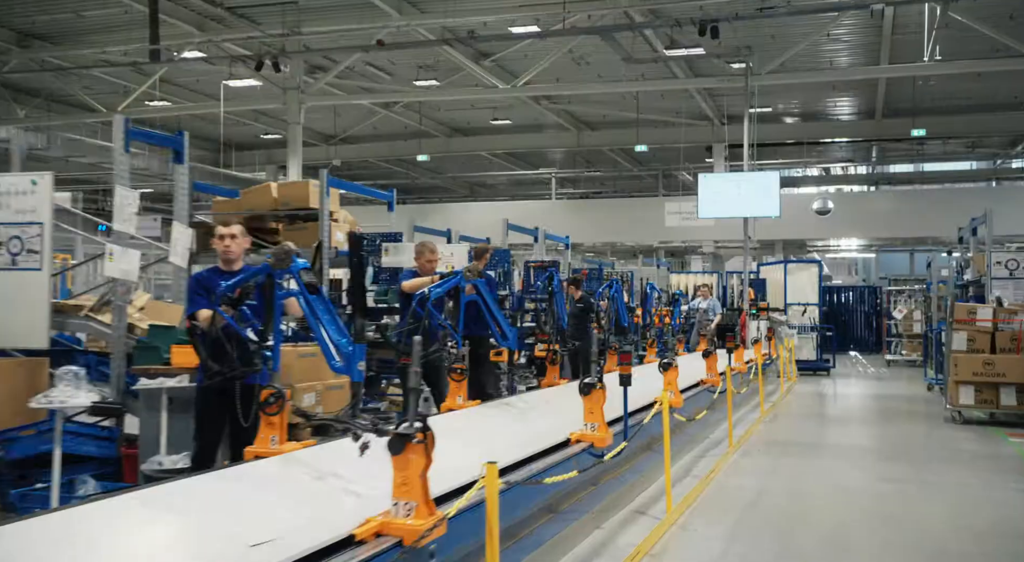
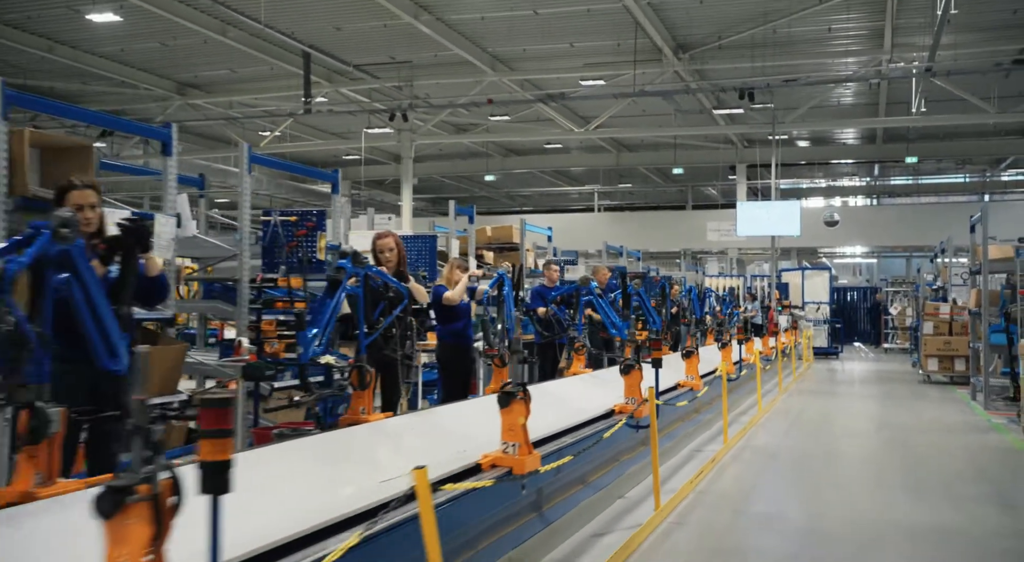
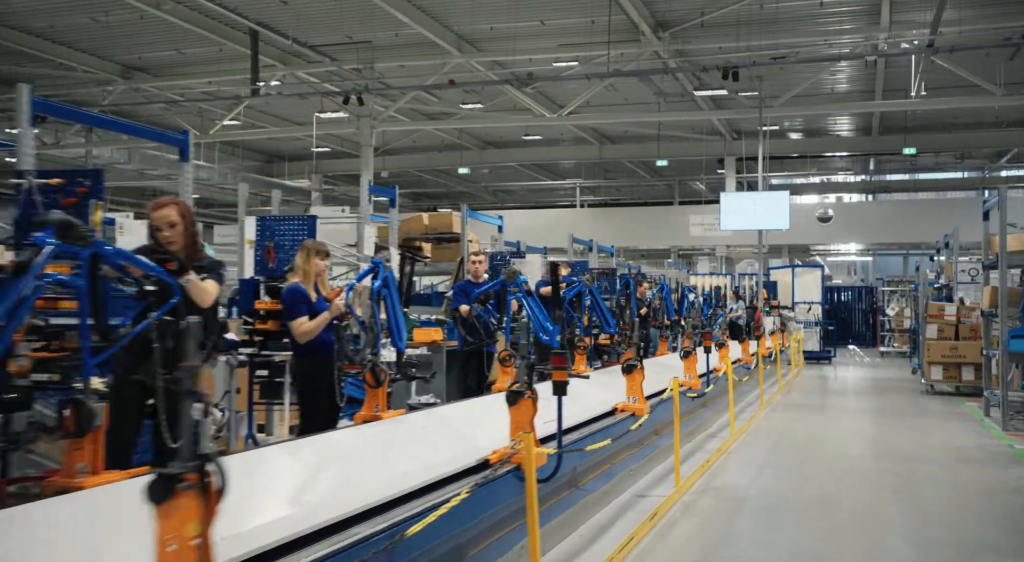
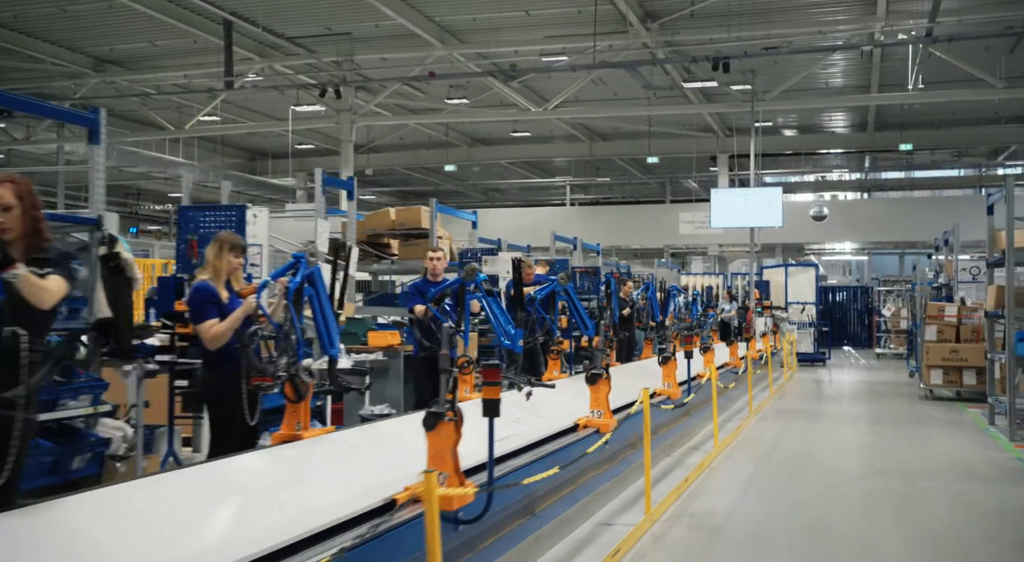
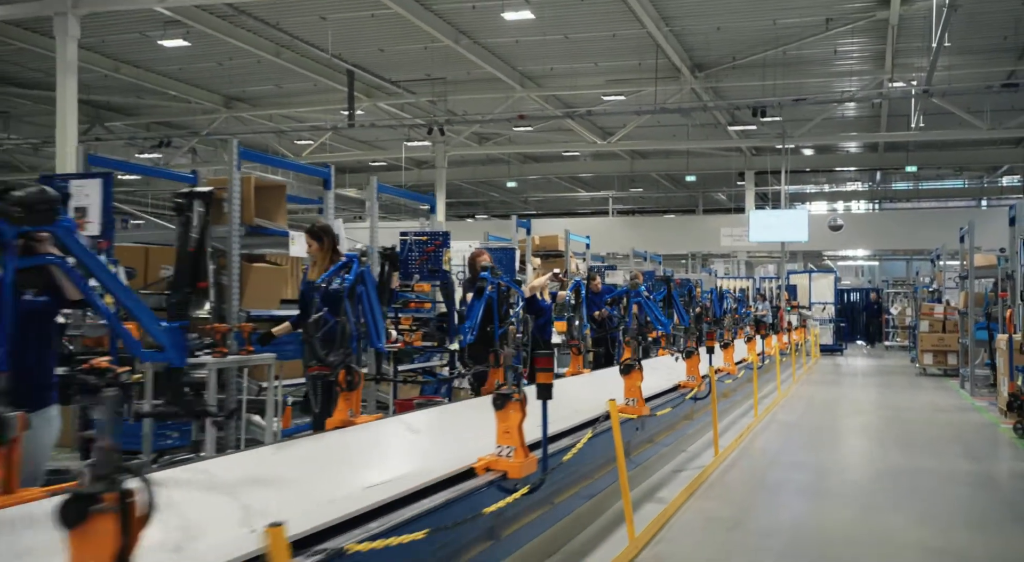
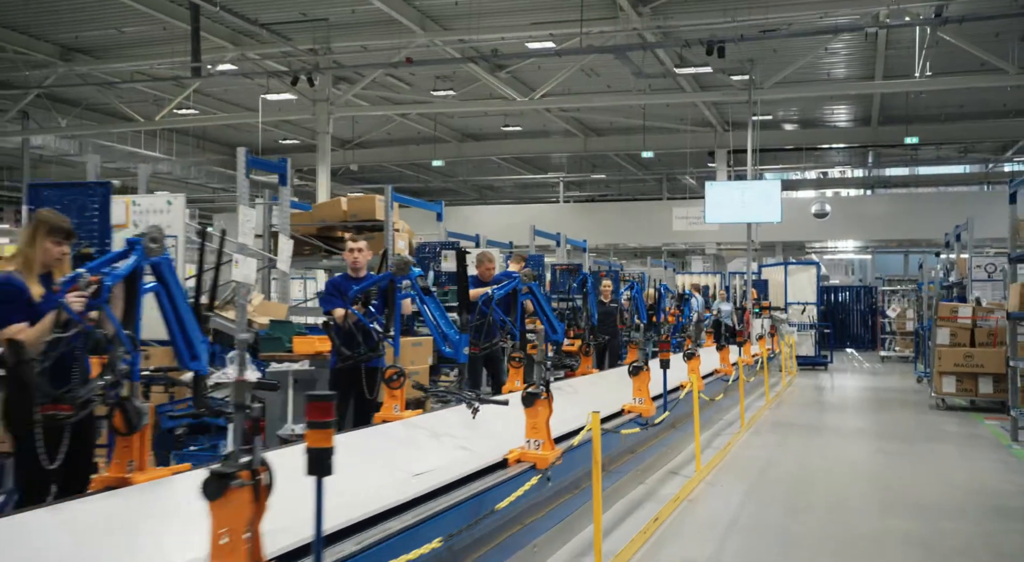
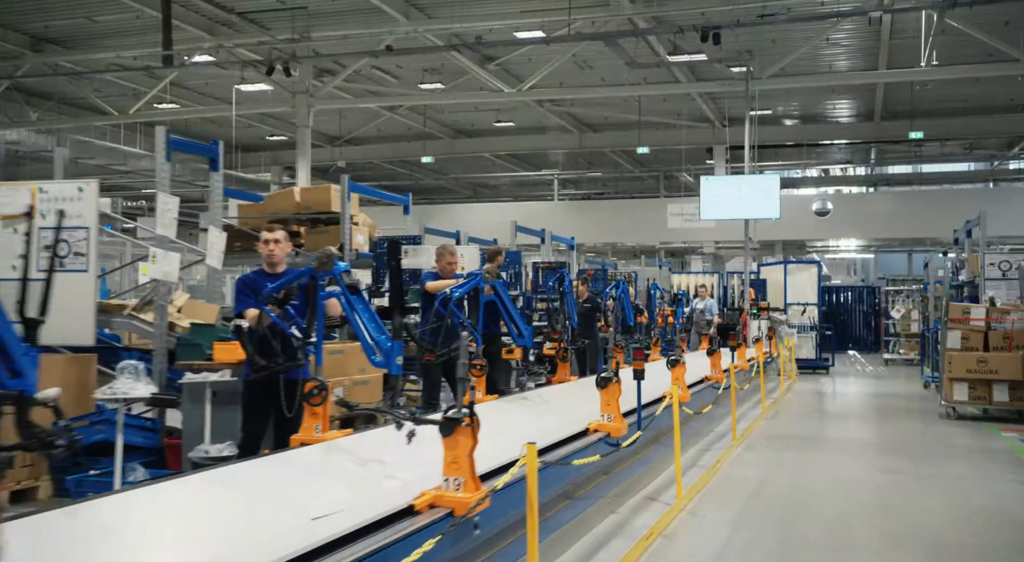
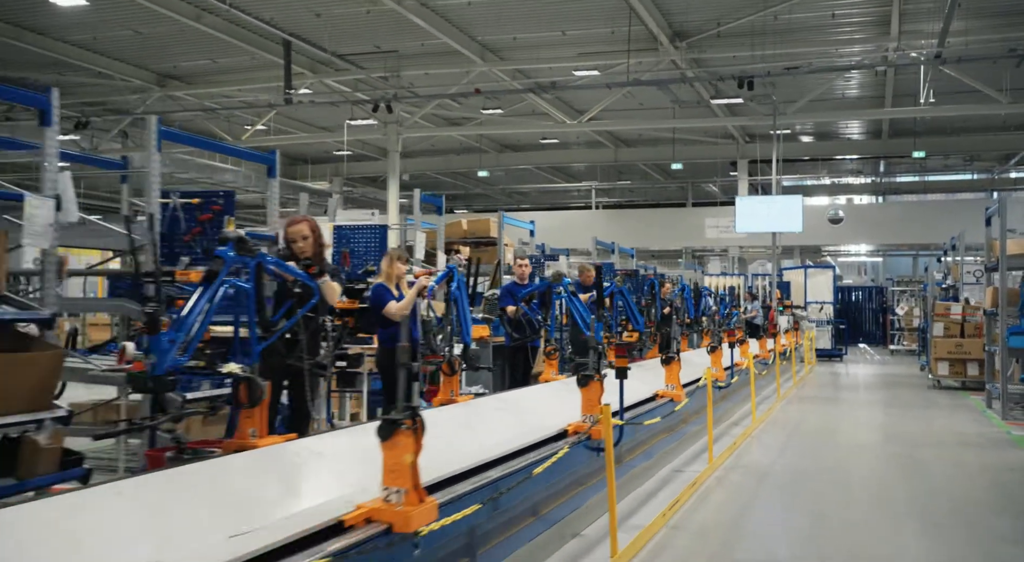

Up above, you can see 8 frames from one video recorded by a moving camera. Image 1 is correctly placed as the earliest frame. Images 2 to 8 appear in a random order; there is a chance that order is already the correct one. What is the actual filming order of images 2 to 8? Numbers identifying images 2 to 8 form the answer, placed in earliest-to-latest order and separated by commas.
7, 6, 4, 3, 8, 2, 5
